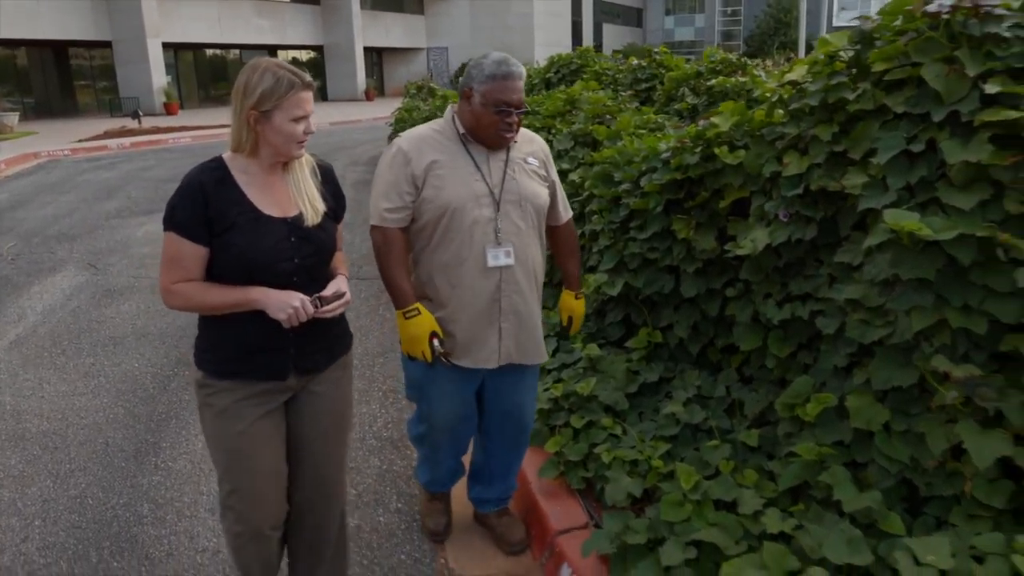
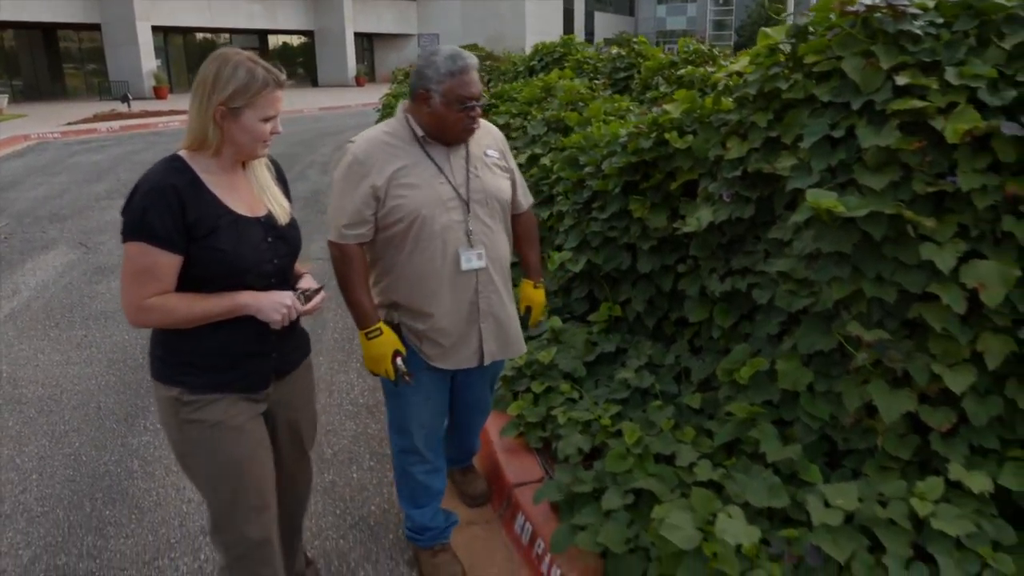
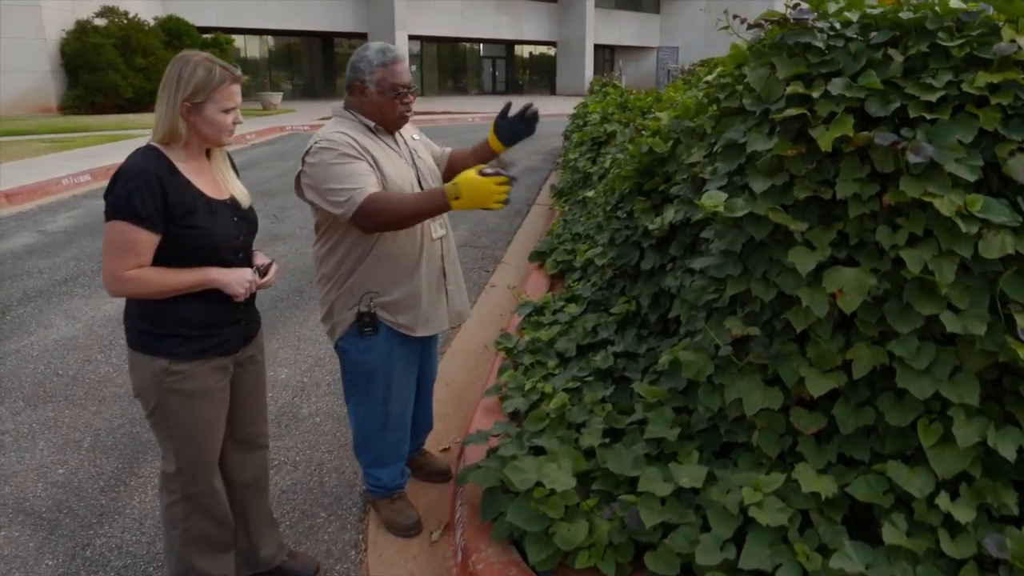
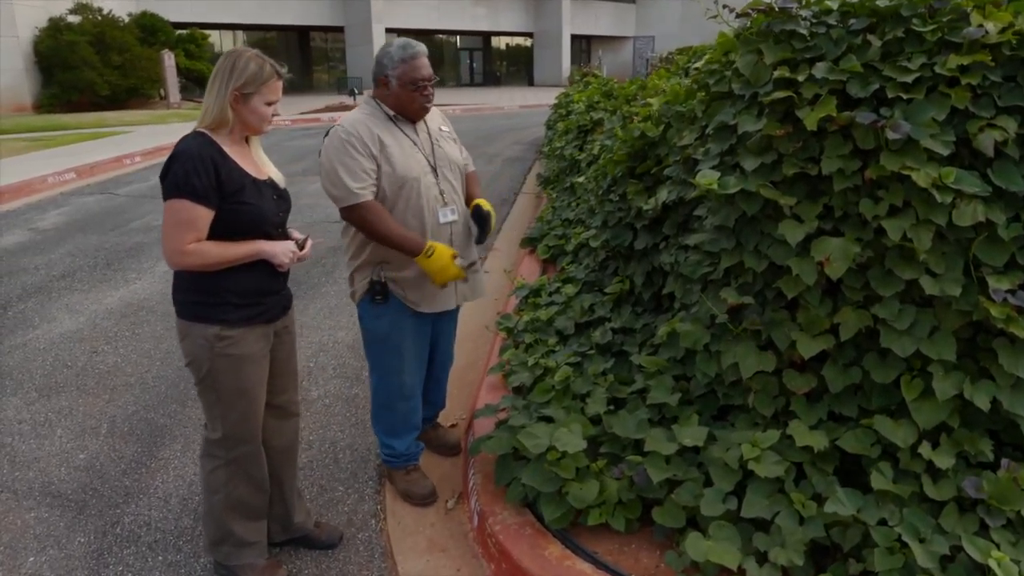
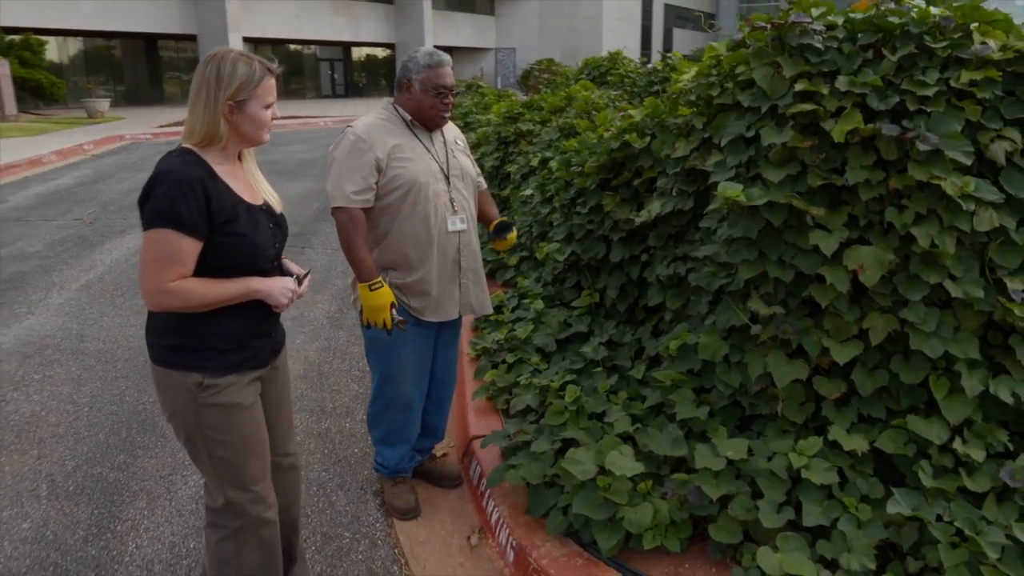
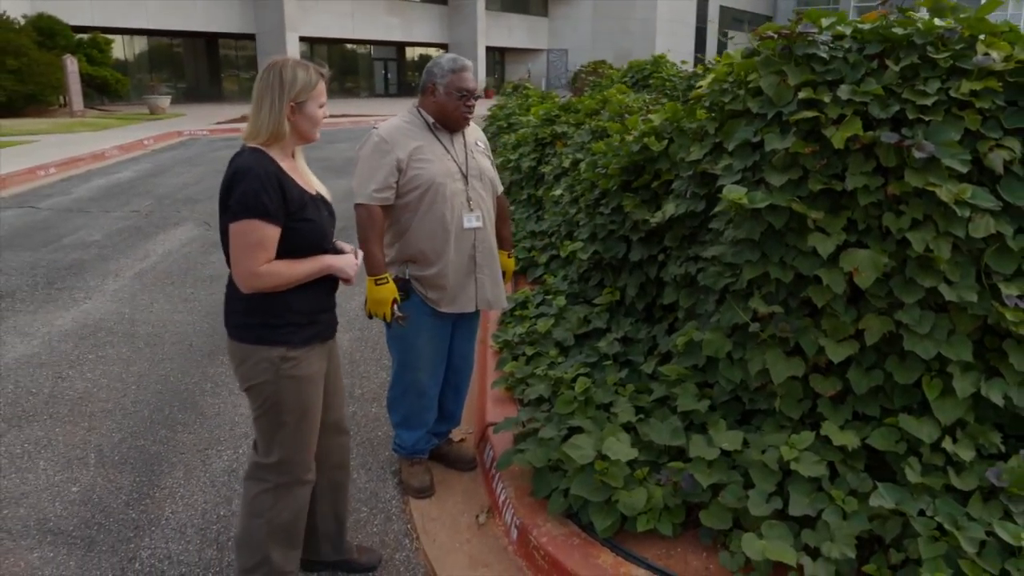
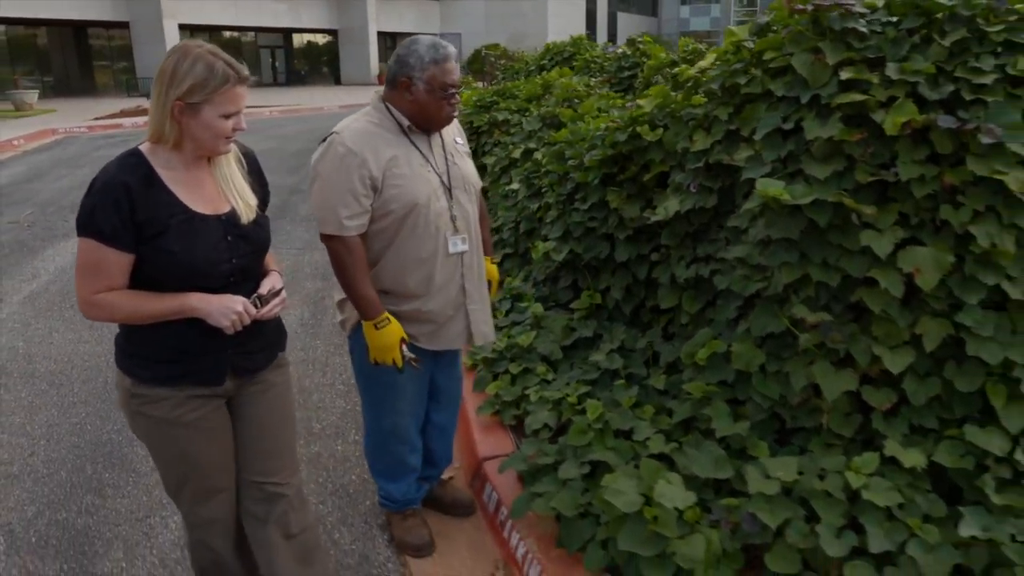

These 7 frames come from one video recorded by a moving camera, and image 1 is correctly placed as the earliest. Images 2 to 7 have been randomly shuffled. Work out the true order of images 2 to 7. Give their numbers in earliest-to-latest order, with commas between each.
2, 7, 5, 6, 4, 3
